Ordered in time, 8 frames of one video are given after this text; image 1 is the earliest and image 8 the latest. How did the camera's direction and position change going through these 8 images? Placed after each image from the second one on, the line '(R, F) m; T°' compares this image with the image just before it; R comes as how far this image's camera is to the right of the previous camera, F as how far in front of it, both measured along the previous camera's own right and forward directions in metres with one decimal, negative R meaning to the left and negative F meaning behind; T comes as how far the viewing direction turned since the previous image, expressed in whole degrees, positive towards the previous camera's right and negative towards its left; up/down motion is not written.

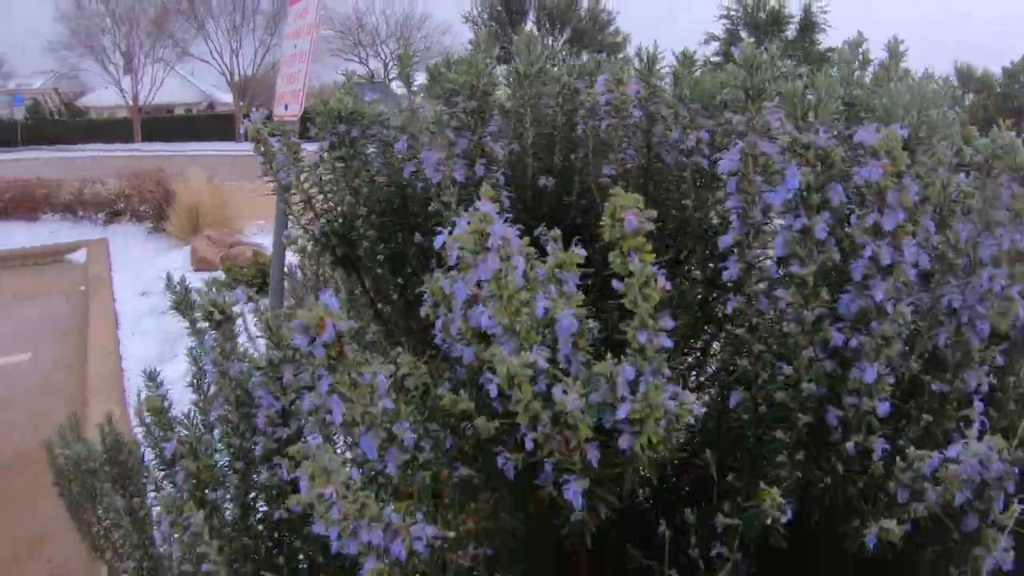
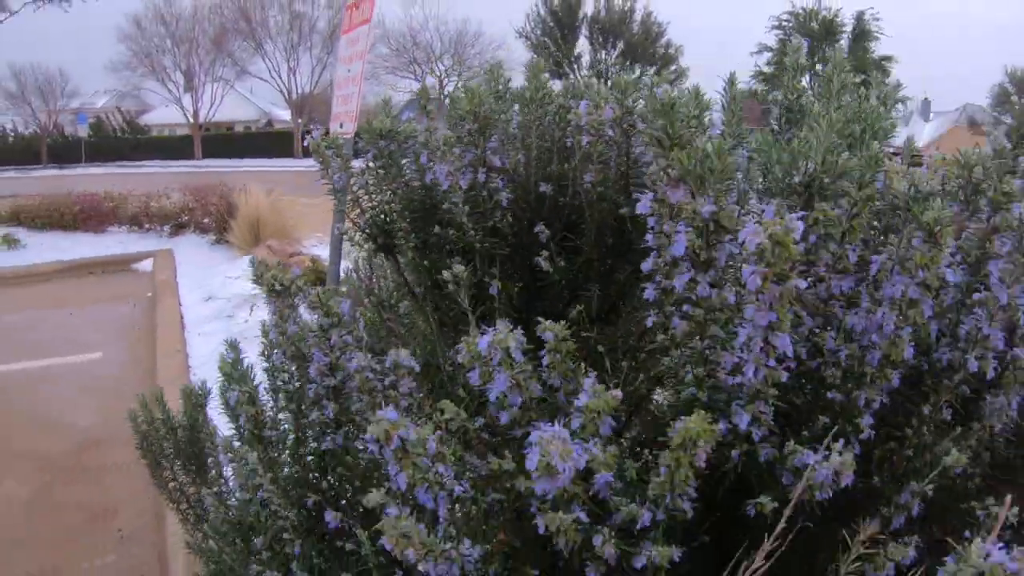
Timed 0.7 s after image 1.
(+0.1, -0.2) m; -4°
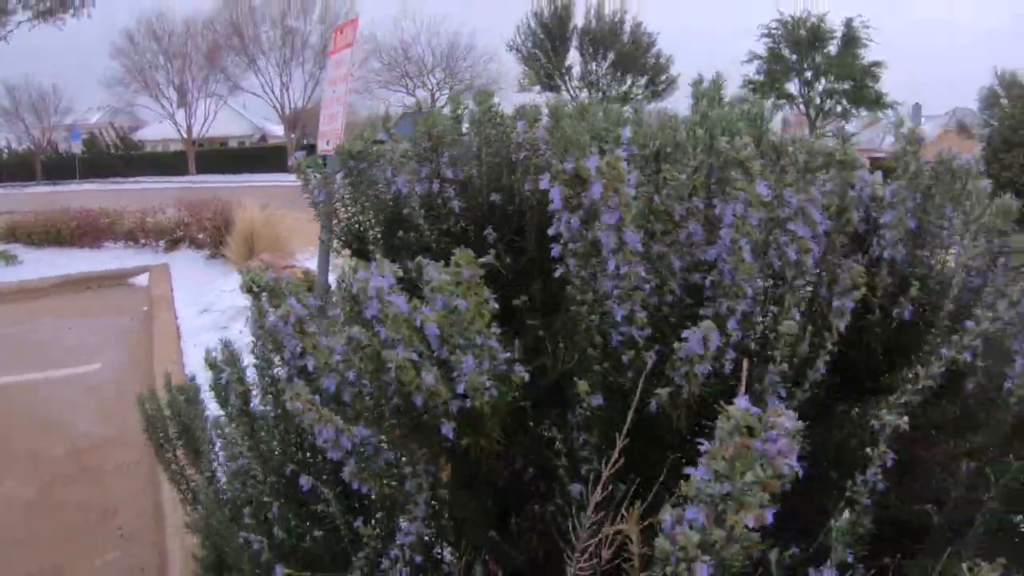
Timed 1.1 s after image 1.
(+0.1, -0.2) m; 0°
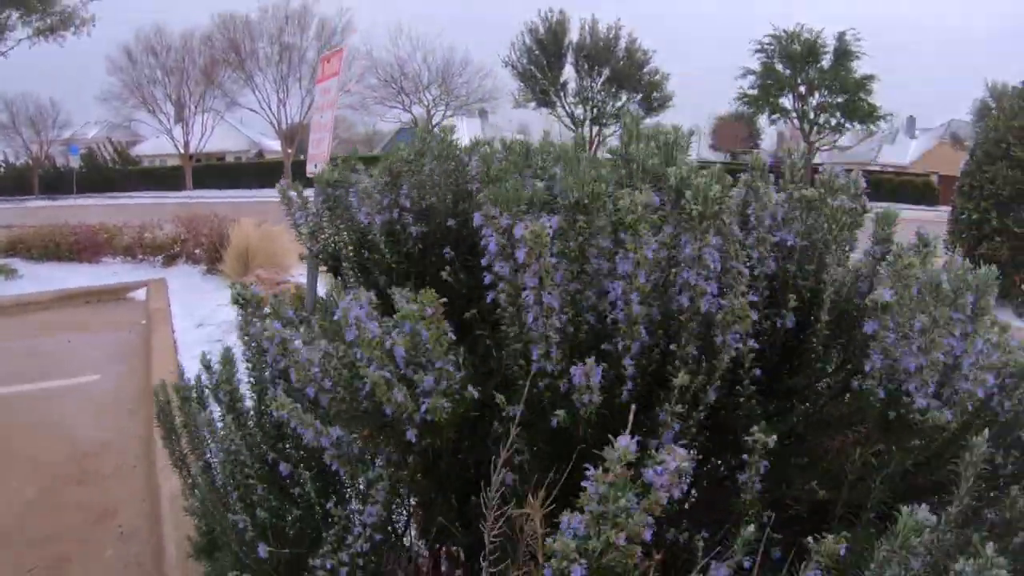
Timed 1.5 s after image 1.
(+0.1, -0.2) m; 0°
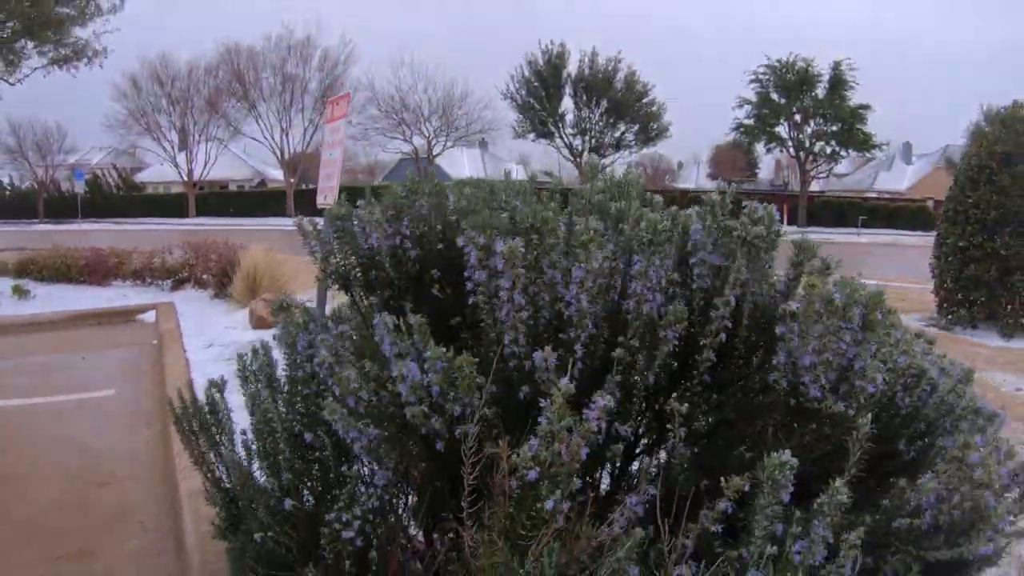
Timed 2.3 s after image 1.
(+0.1, -0.4) m; 0°
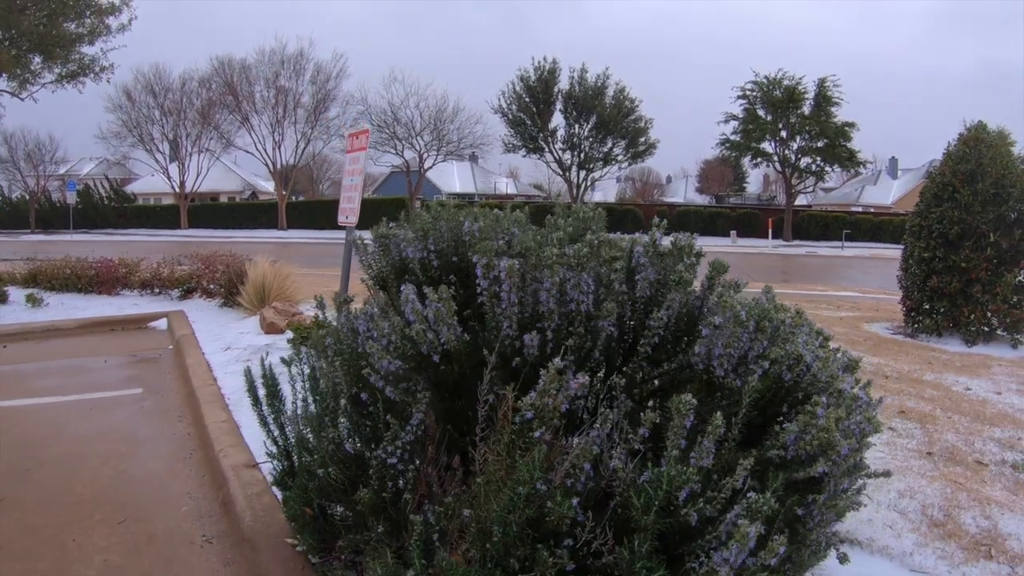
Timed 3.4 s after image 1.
(0.0, -0.7) m; +1°
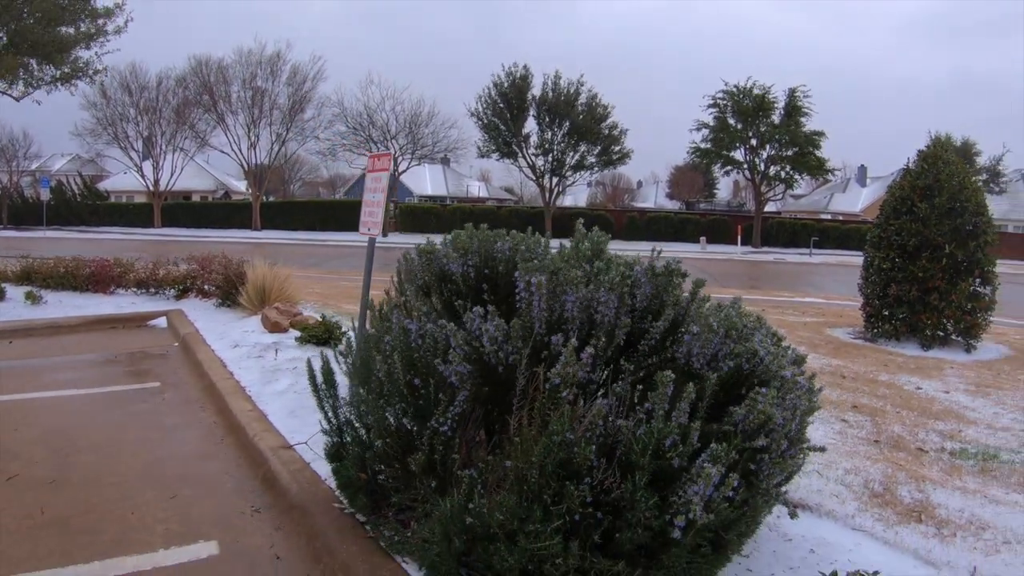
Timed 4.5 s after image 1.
(-0.2, -0.6) m; +2°
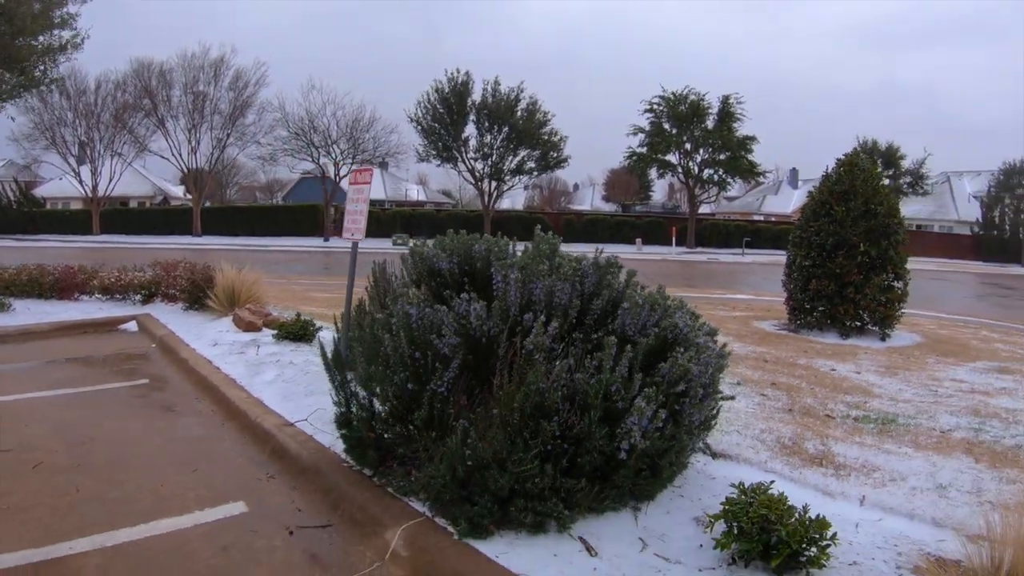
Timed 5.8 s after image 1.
(-0.2, -0.8) m; +4°
